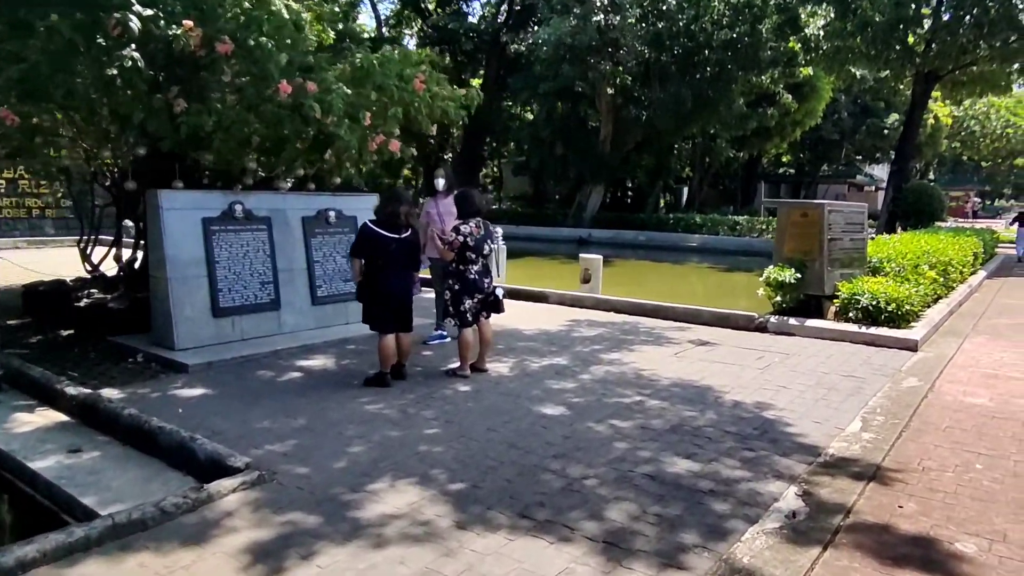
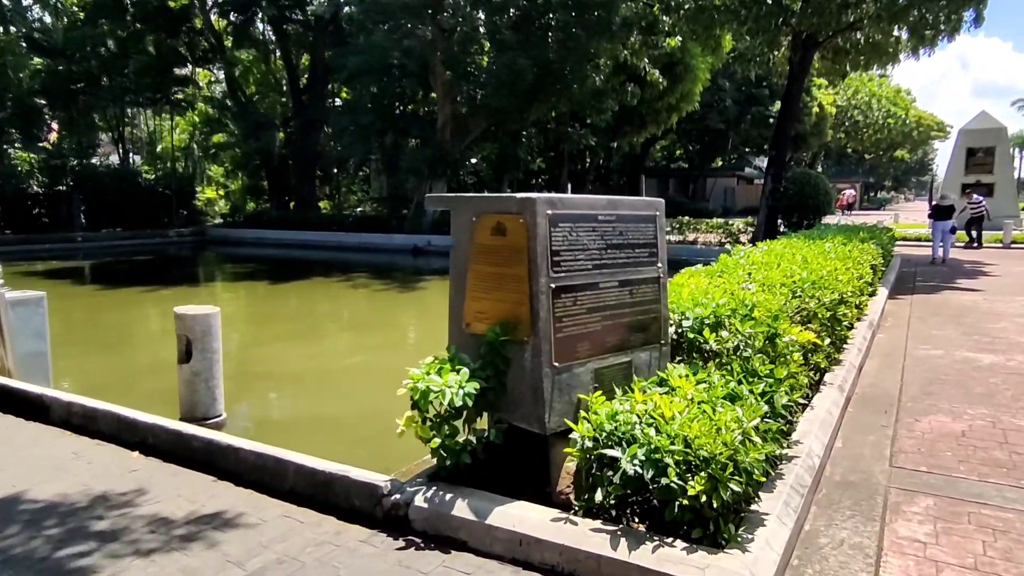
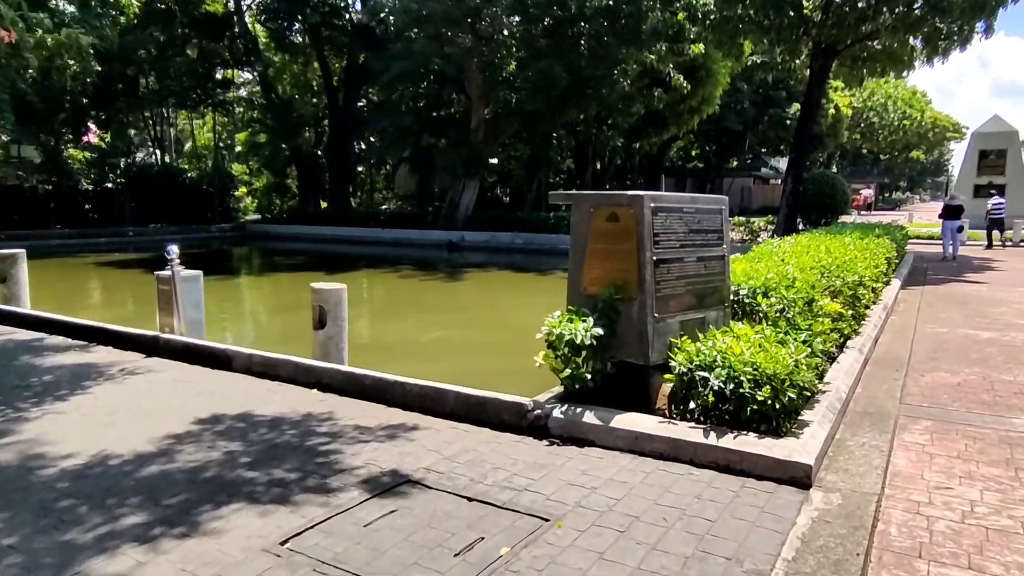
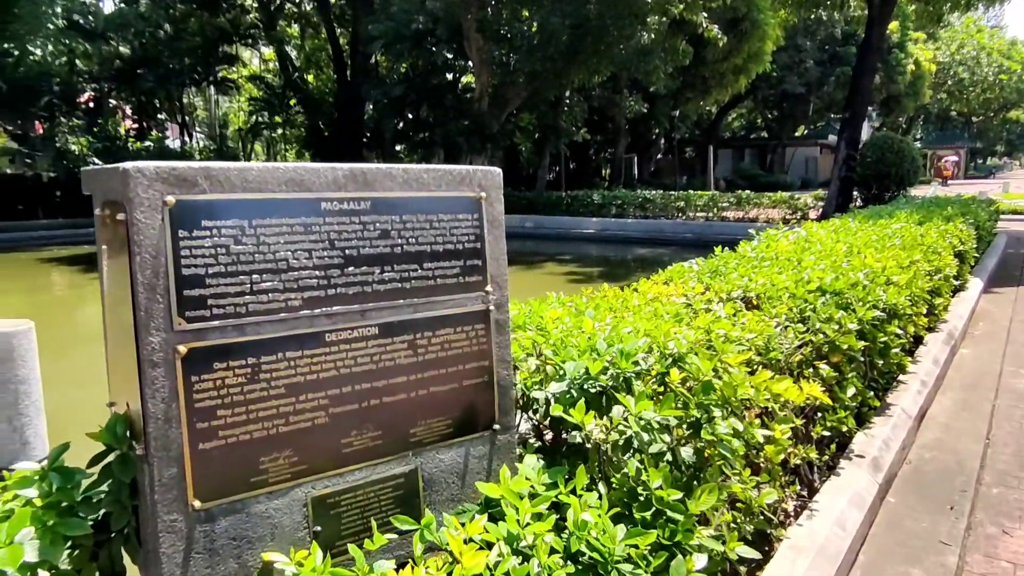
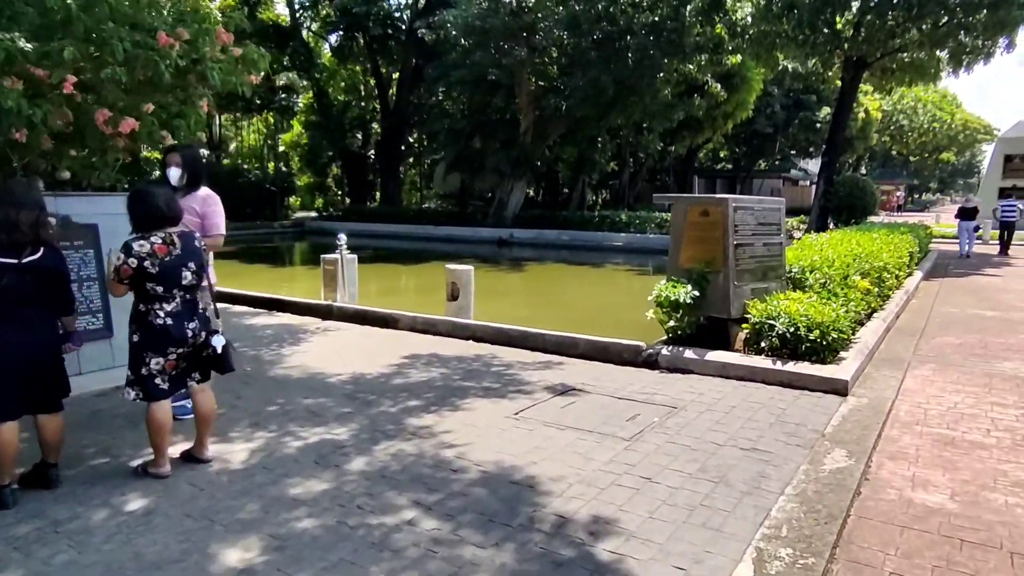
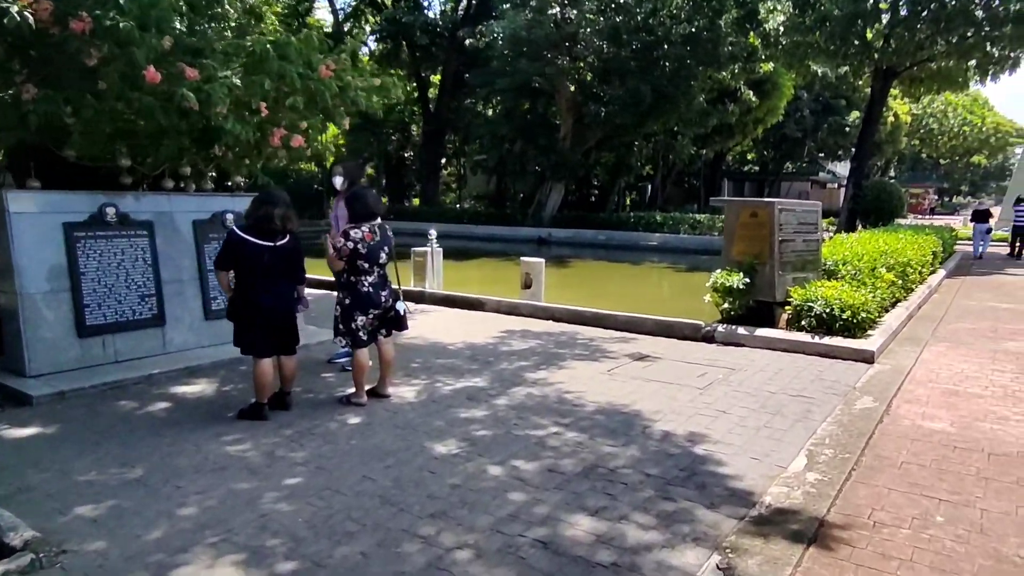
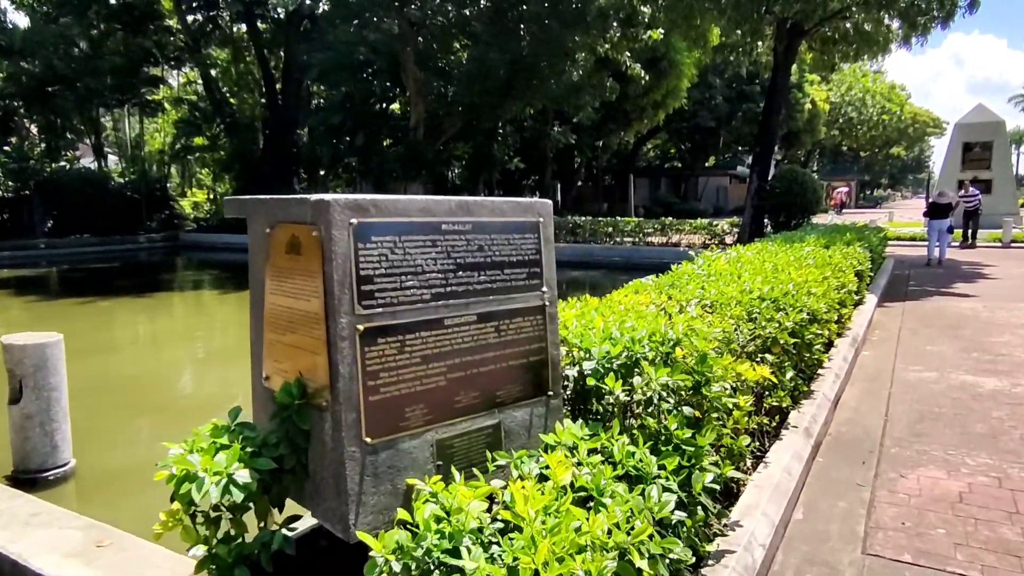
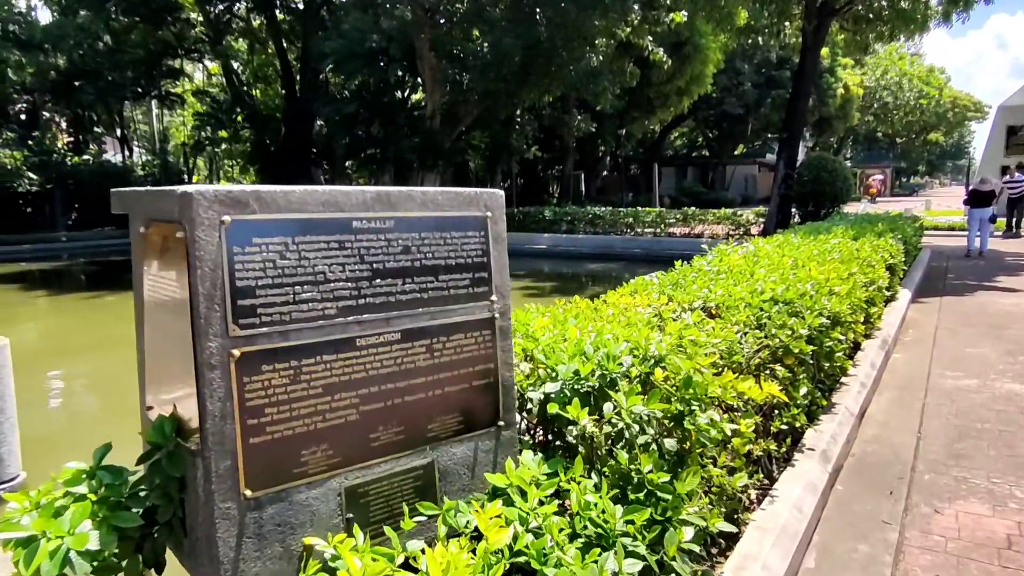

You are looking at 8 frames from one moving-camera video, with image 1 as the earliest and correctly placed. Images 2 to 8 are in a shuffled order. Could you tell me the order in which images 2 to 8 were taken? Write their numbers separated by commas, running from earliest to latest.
6, 5, 3, 2, 7, 8, 4
